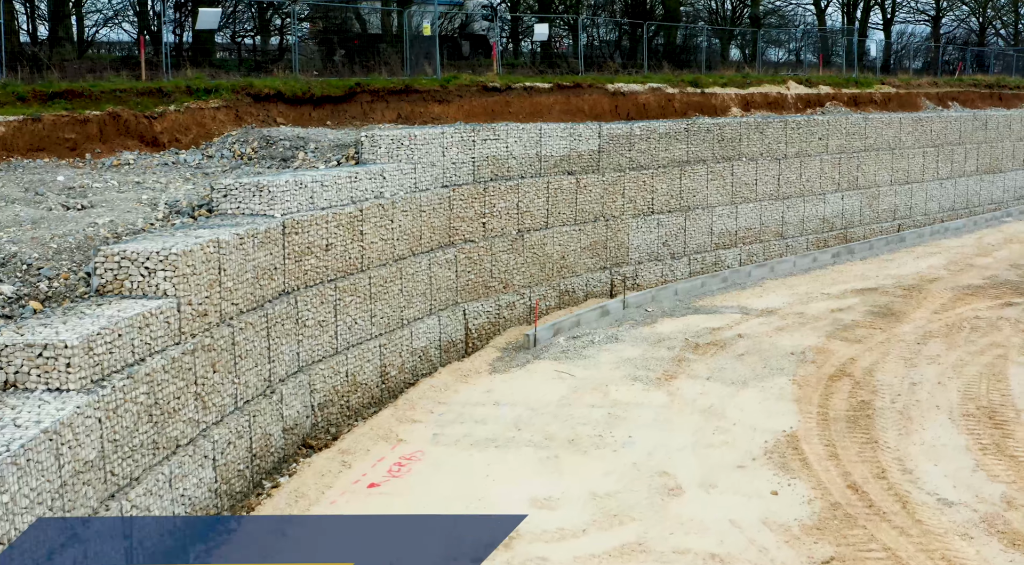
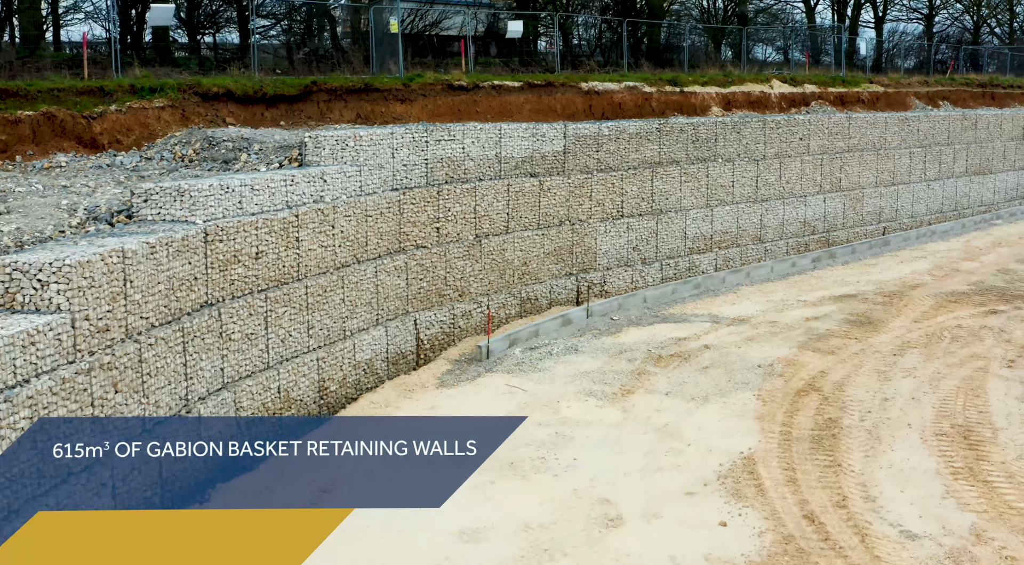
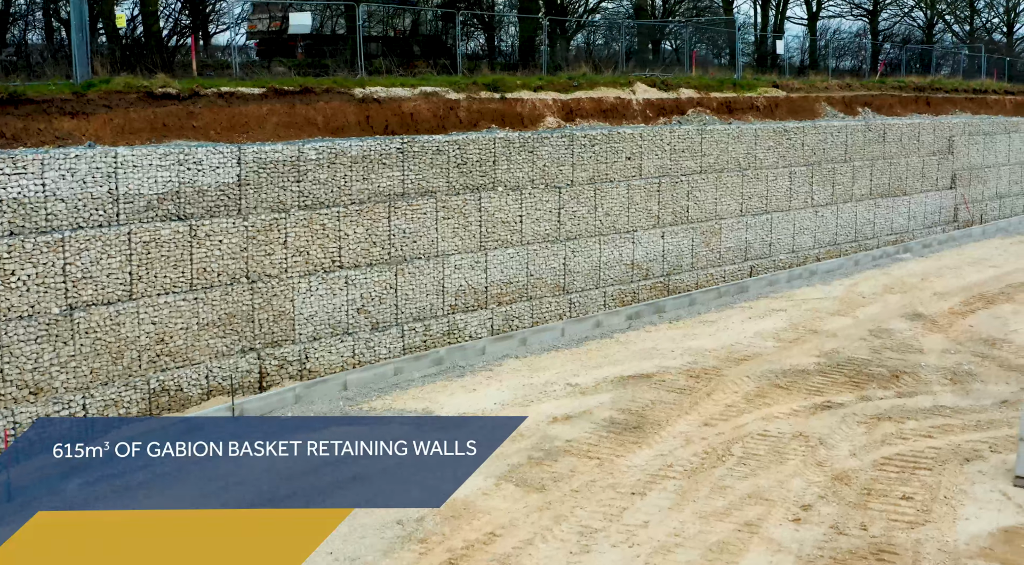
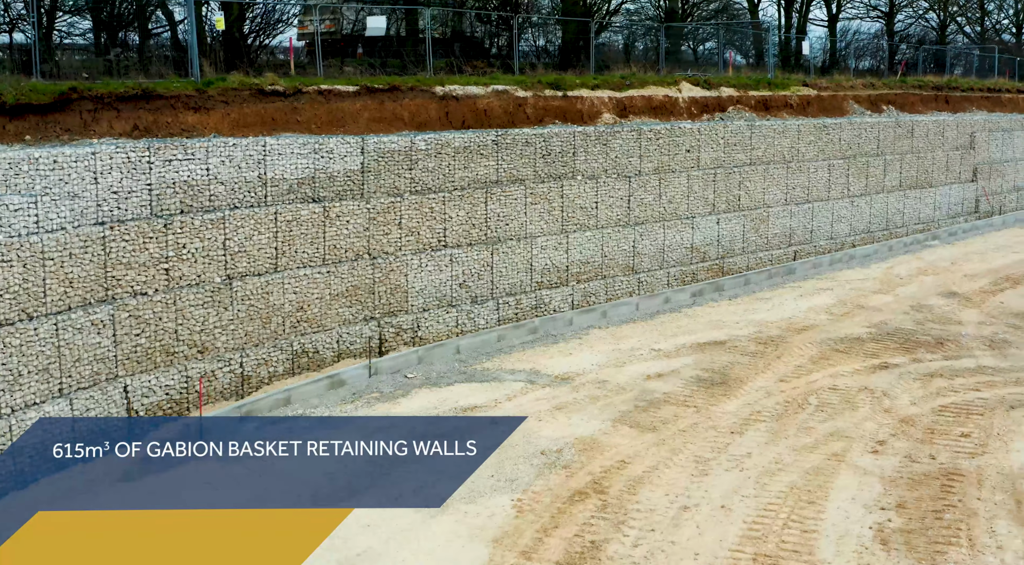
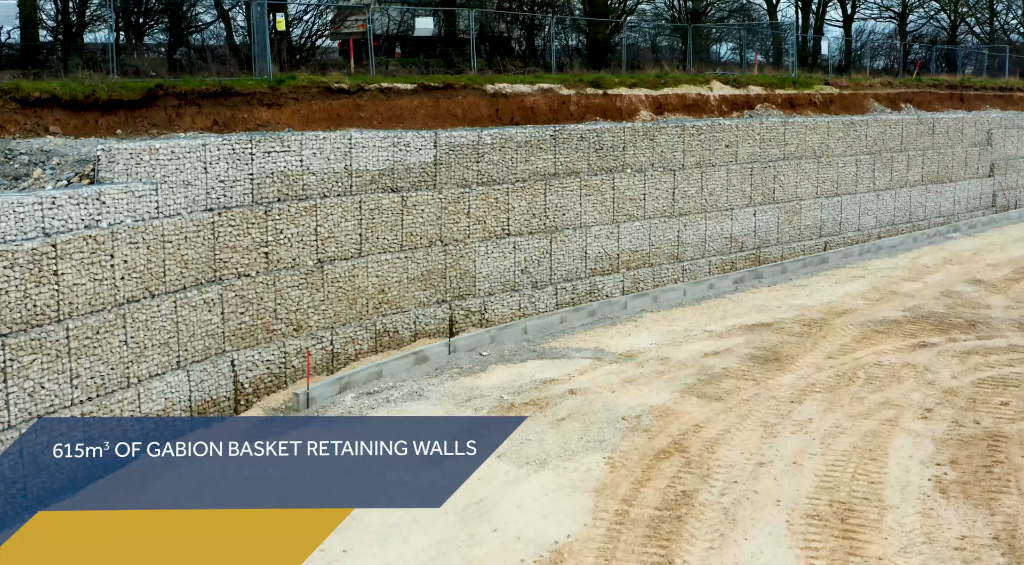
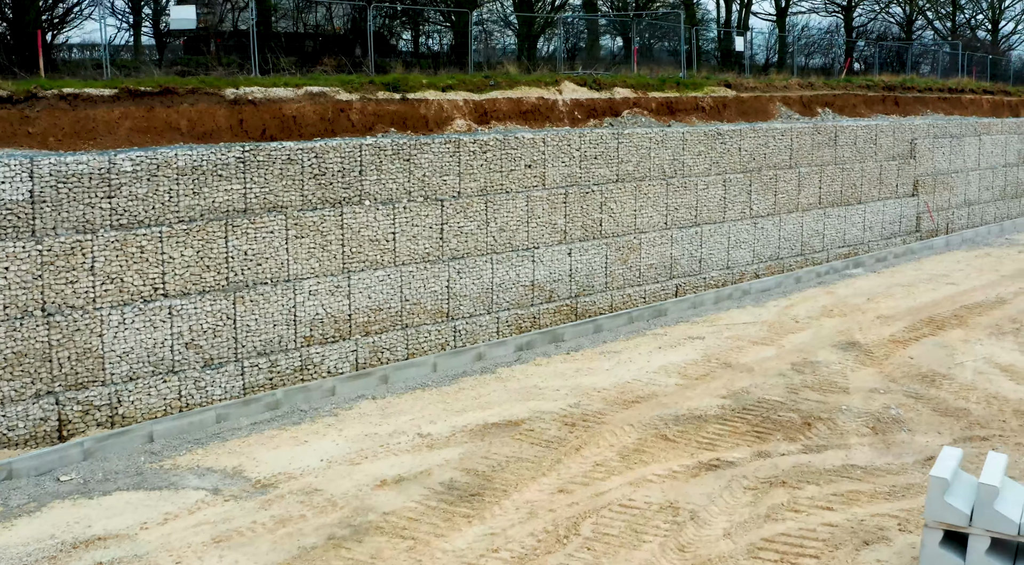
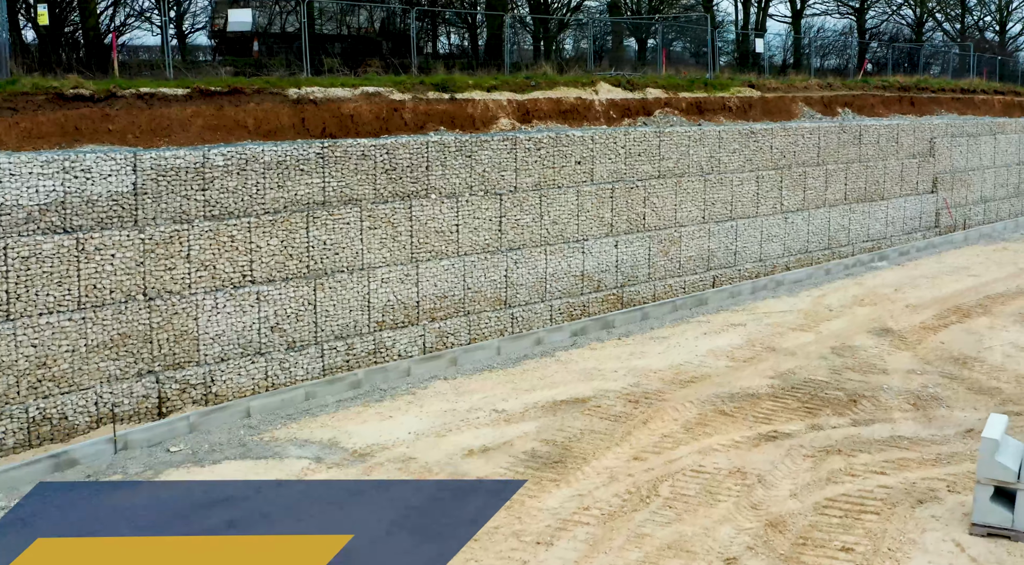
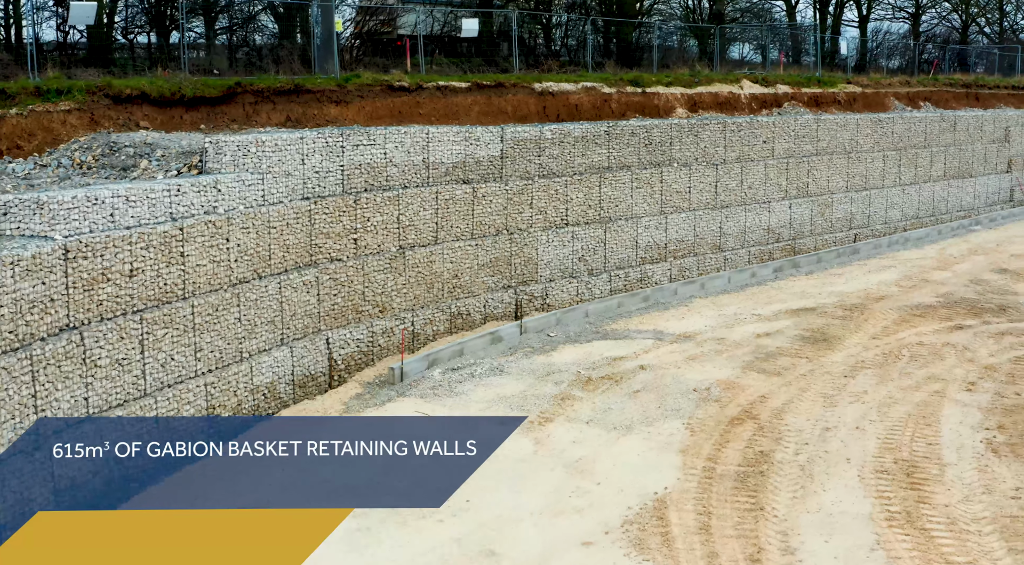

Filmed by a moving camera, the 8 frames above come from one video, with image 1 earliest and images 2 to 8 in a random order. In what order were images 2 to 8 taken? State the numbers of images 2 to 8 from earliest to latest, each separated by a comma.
2, 8, 5, 4, 3, 7, 6
